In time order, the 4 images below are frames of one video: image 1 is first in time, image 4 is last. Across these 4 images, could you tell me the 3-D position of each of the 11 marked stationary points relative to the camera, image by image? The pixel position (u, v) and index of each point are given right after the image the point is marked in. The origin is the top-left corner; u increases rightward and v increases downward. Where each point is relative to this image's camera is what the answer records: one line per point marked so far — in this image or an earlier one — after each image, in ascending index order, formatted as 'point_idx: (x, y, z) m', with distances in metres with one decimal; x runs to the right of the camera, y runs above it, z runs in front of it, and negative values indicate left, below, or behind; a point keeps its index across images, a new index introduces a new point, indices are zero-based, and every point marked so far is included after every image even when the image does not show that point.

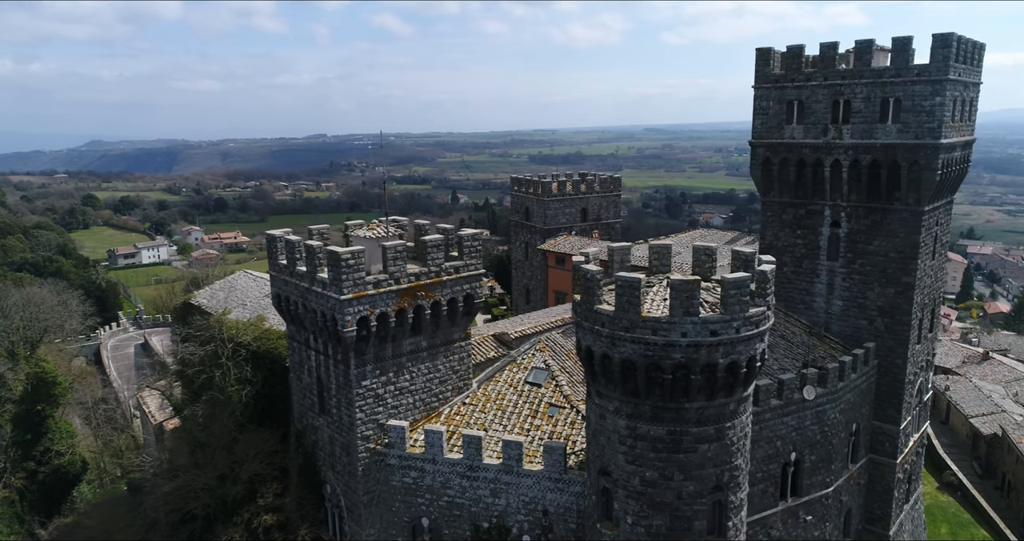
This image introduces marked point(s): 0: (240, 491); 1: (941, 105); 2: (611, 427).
0: (-7.1, -5.5, +17.2) m
1: (+11.1, +4.3, +17.9) m
2: (+1.8, -2.8, +12.4) m
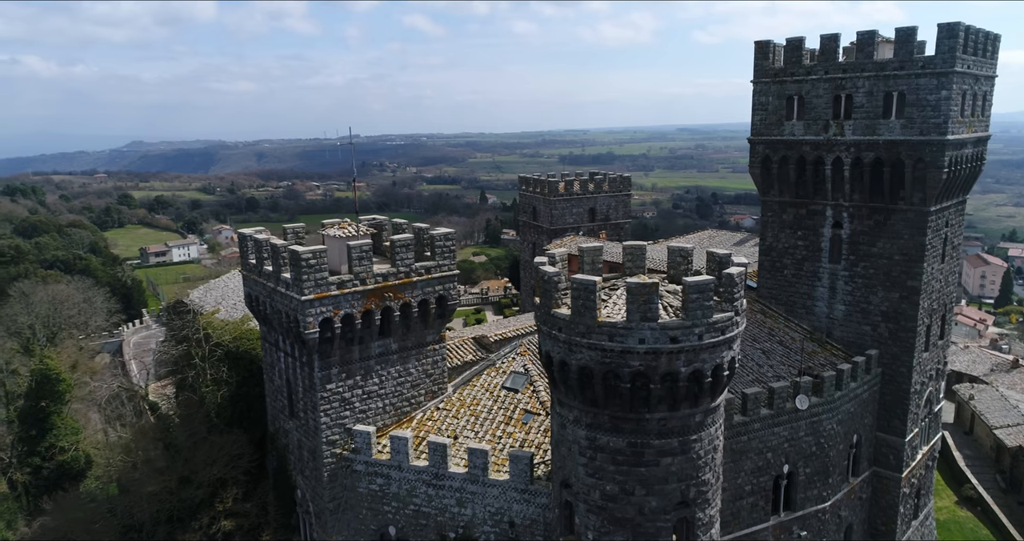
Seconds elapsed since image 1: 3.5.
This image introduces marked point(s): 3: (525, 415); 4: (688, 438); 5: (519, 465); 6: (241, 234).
0: (-7.7, -5.5, +16.9) m
1: (+10.6, +4.2, +16.9) m
2: (+1.0, -2.8, +11.8) m
3: (+0.3, -3.2, +15.2) m
4: (+2.9, -2.7, +11.3) m
5: (+0.1, -3.8, +13.4) m
6: (-6.3, +0.9, +16.0) m
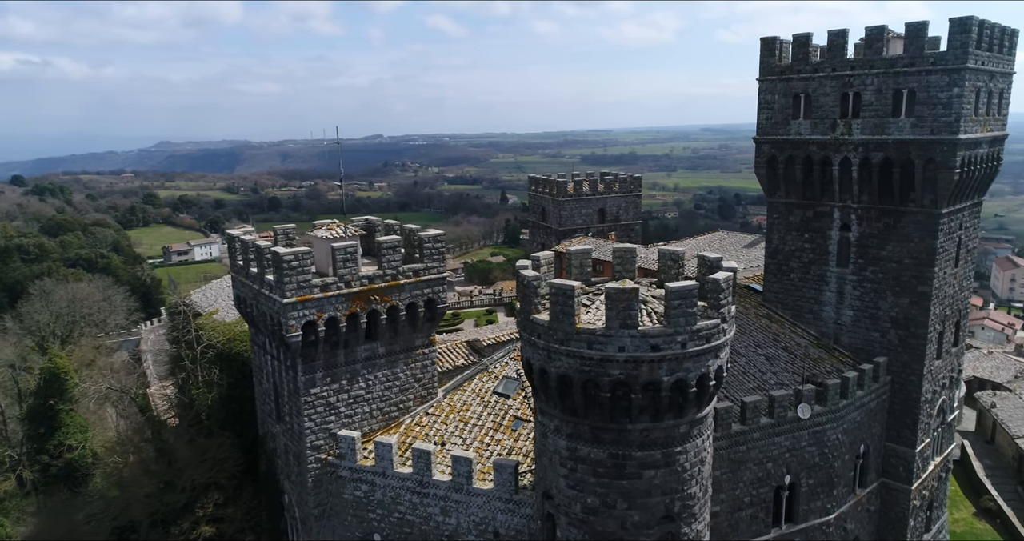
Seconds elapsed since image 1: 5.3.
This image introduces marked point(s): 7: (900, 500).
0: (-7.9, -5.5, +16.8) m
1: (+10.5, +4.1, +16.2) m
2: (+0.7, -2.9, +11.4) m
3: (+0.1, -3.2, +14.8) m
4: (+2.5, -2.8, +10.9) m
5: (-0.2, -3.9, +13.1) m
6: (-6.5, +0.8, +15.8) m
7: (+10.9, -6.4, +19.4) m
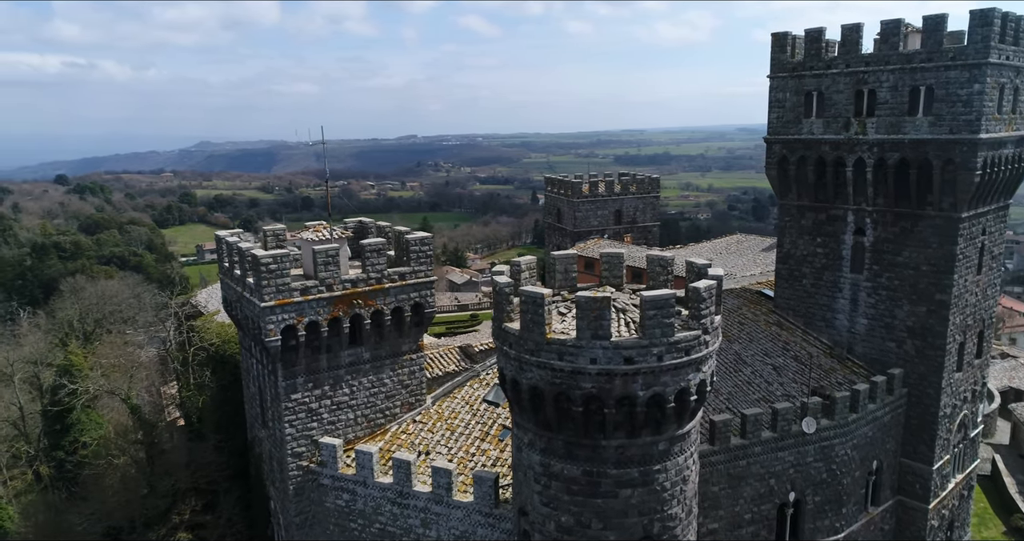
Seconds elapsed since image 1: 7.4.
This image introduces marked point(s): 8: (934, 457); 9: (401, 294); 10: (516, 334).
0: (-8.1, -5.5, +16.6) m
1: (+10.3, +3.9, +15.2) m
2: (+0.2, -3.0, +10.9) m
3: (-0.2, -3.3, +14.3) m
4: (+2.1, -2.9, +10.3) m
5: (-0.5, -3.9, +12.6) m
6: (-6.7, +0.8, +15.6) m
7: (+10.8, -6.6, +18.4) m
8: (+10.9, -4.8, +17.8) m
9: (-2.4, -0.5, +14.8) m
10: (+0.1, -0.9, +10.2) m
